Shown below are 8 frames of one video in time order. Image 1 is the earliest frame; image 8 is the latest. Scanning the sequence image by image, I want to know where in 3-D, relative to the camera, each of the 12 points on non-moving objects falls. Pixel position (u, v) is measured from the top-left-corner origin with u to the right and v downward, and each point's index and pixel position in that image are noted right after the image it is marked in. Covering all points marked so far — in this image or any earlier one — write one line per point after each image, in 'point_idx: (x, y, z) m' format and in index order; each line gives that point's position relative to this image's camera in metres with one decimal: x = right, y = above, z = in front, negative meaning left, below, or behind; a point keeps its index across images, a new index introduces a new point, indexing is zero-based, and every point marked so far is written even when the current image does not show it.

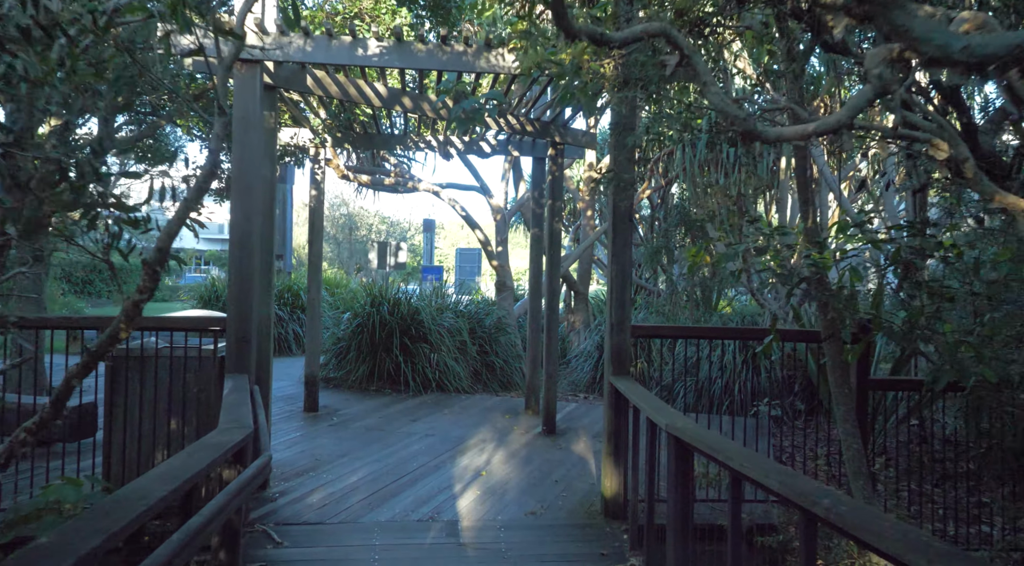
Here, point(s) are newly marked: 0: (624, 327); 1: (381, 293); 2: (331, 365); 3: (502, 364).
0: (+0.6, -0.2, +4.1) m
1: (-1.5, -0.1, +8.5) m
2: (-2.0, -0.9, +8.4) m
3: (-0.1, -1.0, +8.8) m
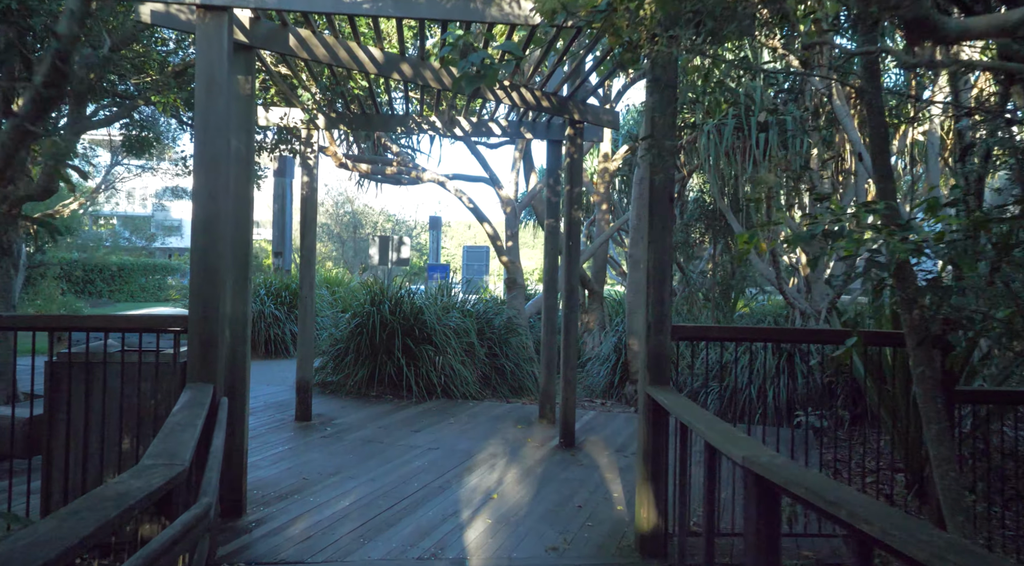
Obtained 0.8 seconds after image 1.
0: (+0.7, -0.2, +3.4) m
1: (-1.4, -0.1, +7.8) m
2: (-1.9, -0.9, +7.8) m
3: (0.0, -0.9, +8.1) m
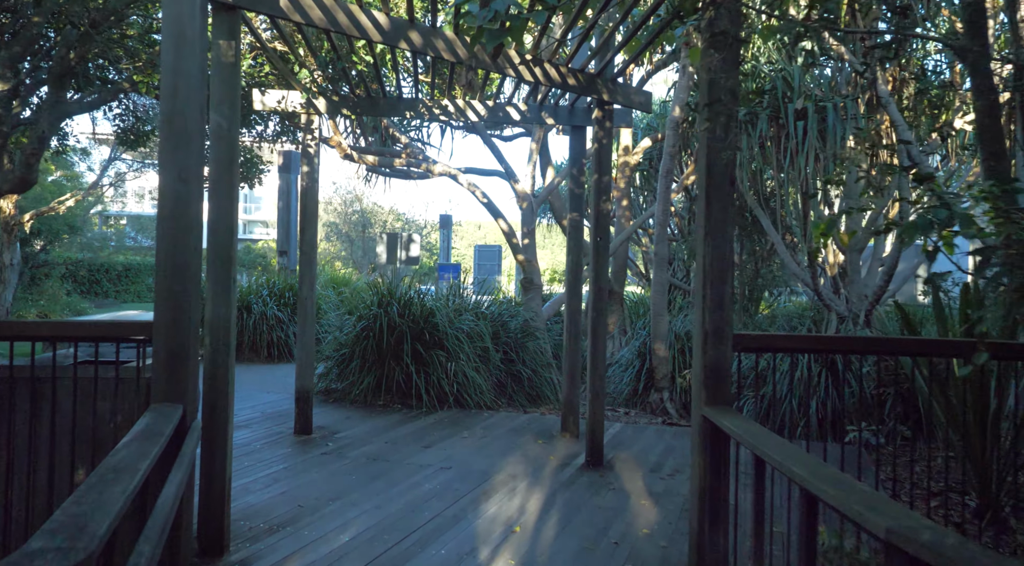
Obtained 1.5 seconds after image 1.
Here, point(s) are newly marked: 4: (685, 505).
0: (+0.8, -0.2, +2.9) m
1: (-1.2, -0.1, +7.3) m
2: (-1.7, -0.9, +7.3) m
3: (+0.2, -0.9, +7.6) m
4: (+1.0, -1.2, +4.2) m
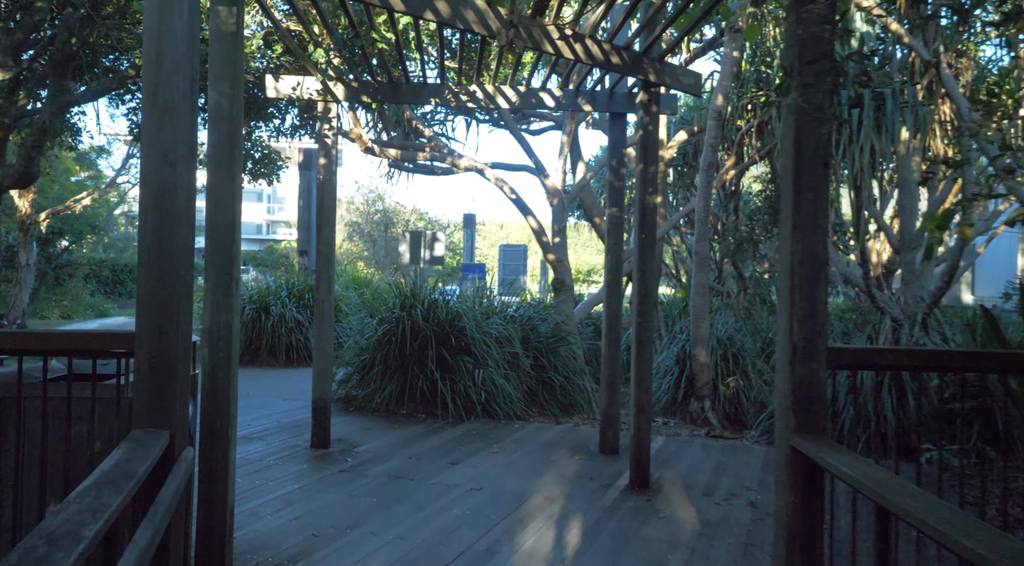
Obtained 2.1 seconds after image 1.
0: (+1.0, -0.2, +2.4) m
1: (-0.9, -0.1, +6.8) m
2: (-1.4, -0.9, +6.8) m
3: (+0.5, -1.0, +7.1) m
4: (+1.2, -1.3, +3.7) m
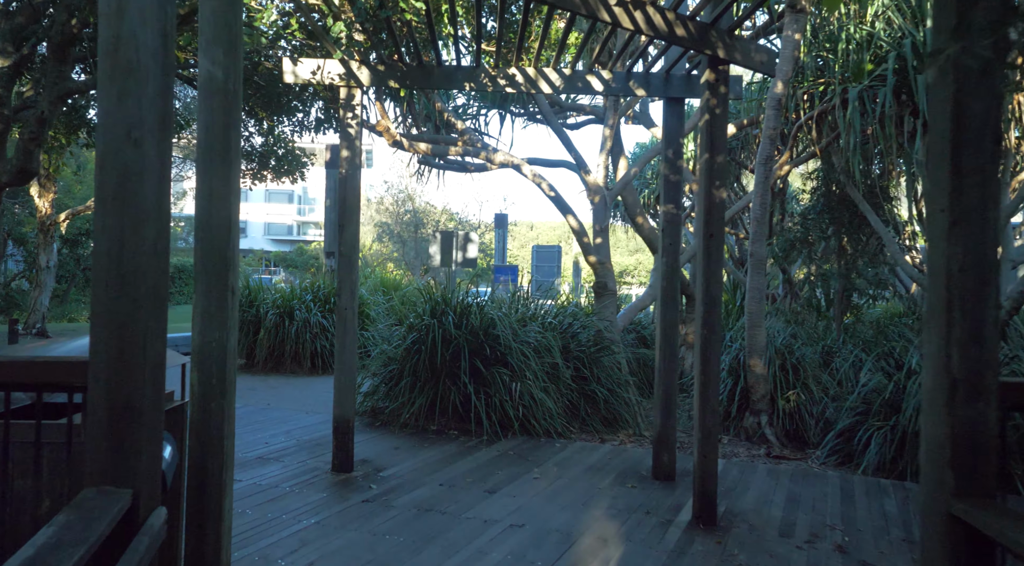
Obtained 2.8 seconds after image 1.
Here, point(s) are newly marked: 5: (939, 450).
0: (+1.1, -0.3, +1.8) m
1: (-0.6, -0.1, +6.3) m
2: (-1.1, -0.9, +6.3) m
3: (+0.8, -1.0, +6.5) m
4: (+1.4, -1.3, +3.1) m
5: (+1.0, -0.4, +1.8) m
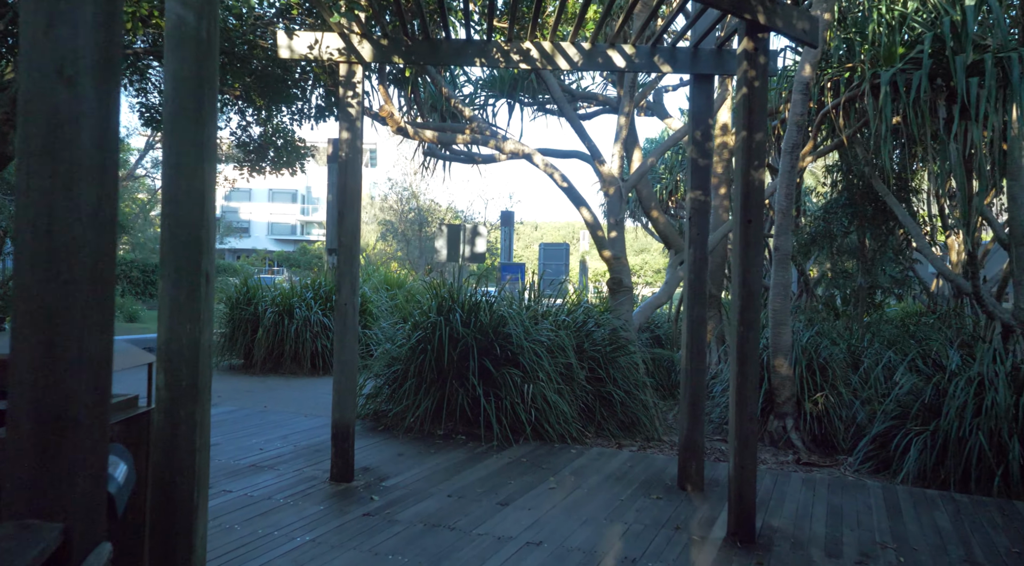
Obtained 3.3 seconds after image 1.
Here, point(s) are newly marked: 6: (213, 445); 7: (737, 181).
0: (+1.2, -0.2, +1.4) m
1: (-0.5, -0.1, +5.9) m
2: (-1.0, -0.9, +5.9) m
3: (+0.9, -0.9, +6.1) m
4: (+1.4, -1.3, +2.7) m
5: (+1.1, -0.4, +1.4) m
6: (-2.0, -1.1, +5.1) m
7: (+1.1, +0.5, +3.6) m
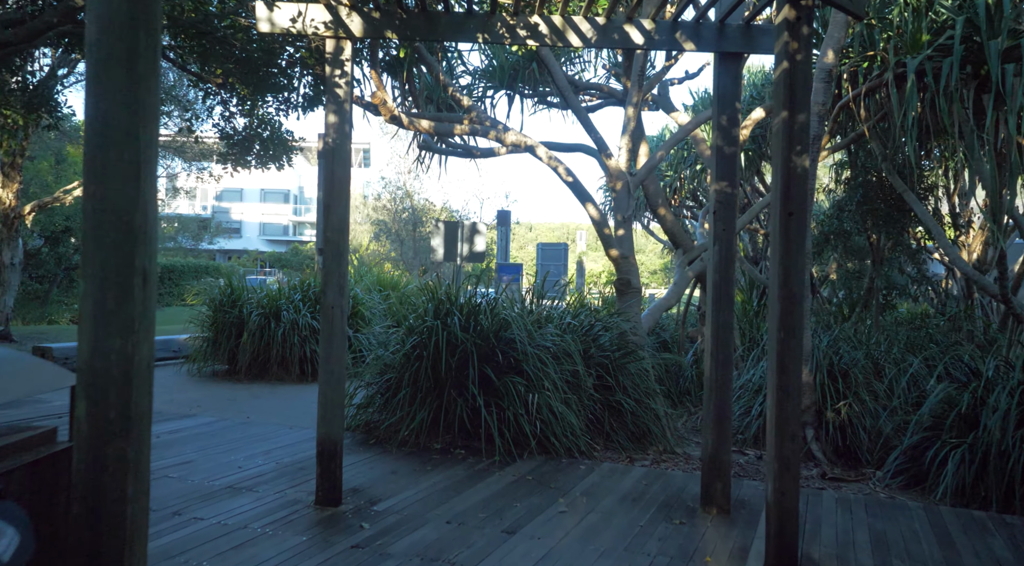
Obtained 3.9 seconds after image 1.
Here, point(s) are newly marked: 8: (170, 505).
0: (+1.2, -0.2, +1.0) m
1: (-0.5, -0.1, +5.5) m
2: (-1.0, -0.9, +5.5) m
3: (+0.9, -1.0, +5.7) m
4: (+1.5, -1.3, +2.3) m
5: (+1.1, -0.4, +1.0) m
6: (-2.0, -1.1, +4.7) m
7: (+1.1, +0.5, +3.2) m
8: (-1.7, -1.1, +3.8) m
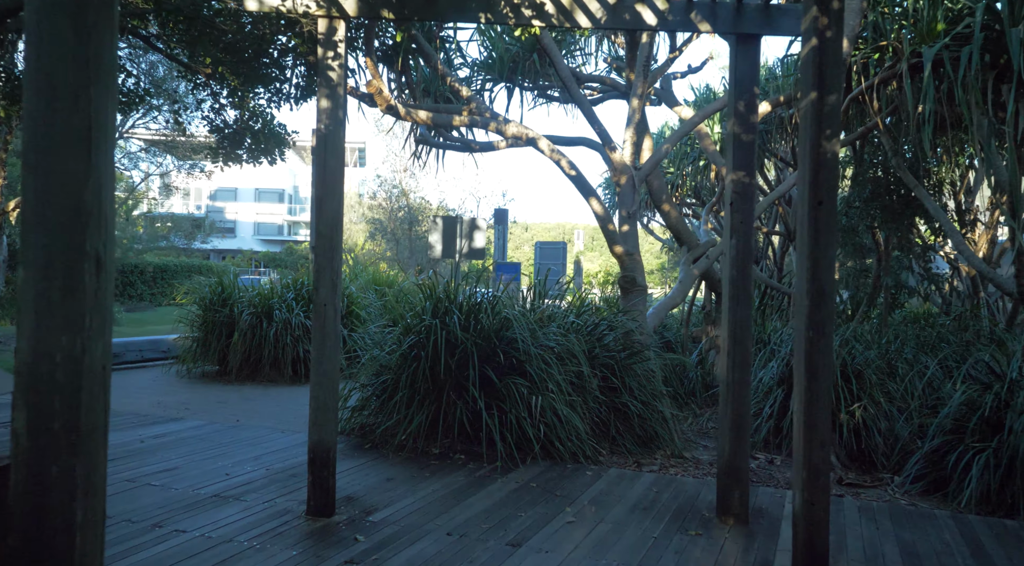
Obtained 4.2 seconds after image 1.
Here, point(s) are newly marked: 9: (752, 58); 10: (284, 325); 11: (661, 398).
0: (+1.3, -0.2, +0.7) m
1: (-0.5, -0.1, +5.3) m
2: (-1.0, -0.9, +5.3) m
3: (+0.9, -0.9, +5.5) m
4: (+1.5, -1.2, +2.1) m
5: (+1.2, -0.3, +0.8) m
6: (-2.0, -1.1, +4.4) m
7: (+1.2, +0.5, +3.0) m
8: (-1.7, -1.1, +3.6) m
9: (+1.2, +1.1, +3.7) m
10: (-2.4, -0.4, +7.8) m
11: (+1.1, -0.9, +5.7) m
